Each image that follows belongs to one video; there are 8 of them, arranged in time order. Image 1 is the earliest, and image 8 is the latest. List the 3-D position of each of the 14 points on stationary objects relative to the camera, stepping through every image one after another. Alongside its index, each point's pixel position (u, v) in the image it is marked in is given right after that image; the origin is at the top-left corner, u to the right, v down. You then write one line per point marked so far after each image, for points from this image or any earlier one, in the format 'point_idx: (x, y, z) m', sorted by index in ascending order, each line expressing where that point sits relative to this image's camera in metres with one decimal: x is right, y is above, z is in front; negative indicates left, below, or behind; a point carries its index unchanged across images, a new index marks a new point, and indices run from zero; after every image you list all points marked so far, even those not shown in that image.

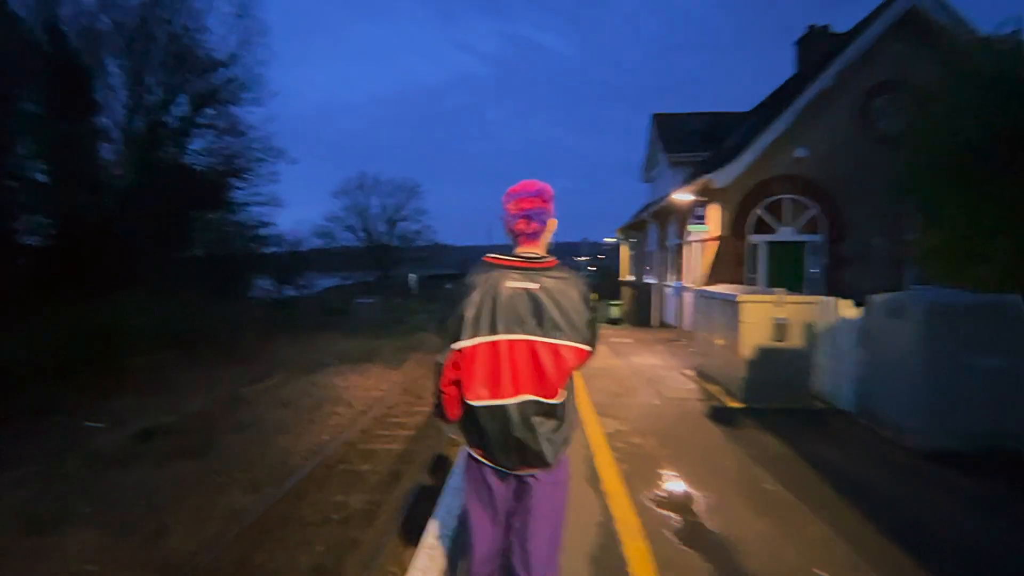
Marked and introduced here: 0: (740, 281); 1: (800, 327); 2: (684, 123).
0: (+3.9, +0.1, +11.1) m
1: (+2.7, -0.4, +6.1) m
2: (+4.6, +4.3, +17.0) m
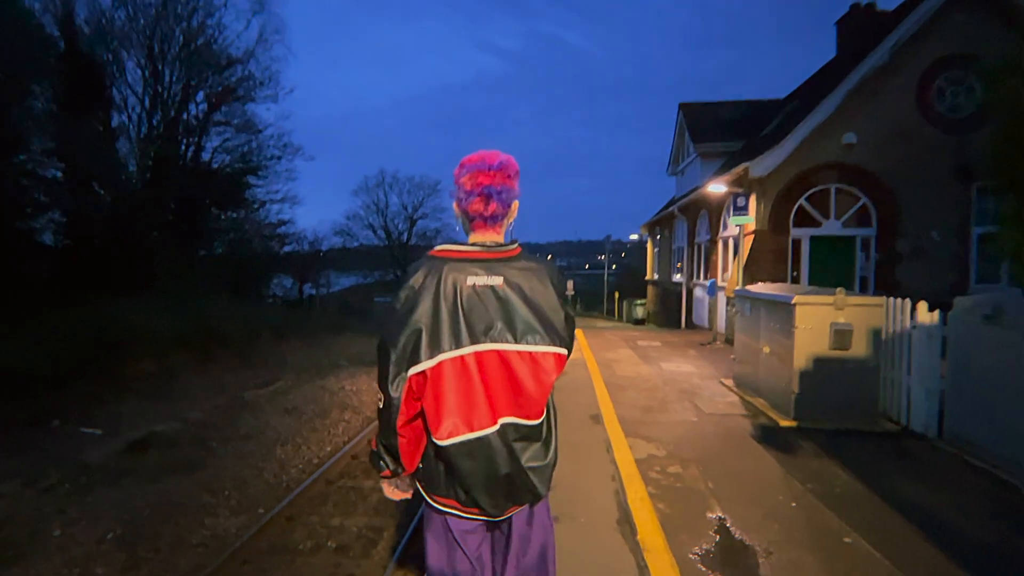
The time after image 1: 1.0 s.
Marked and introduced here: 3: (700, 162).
0: (+4.2, +0.1, +10.1) m
1: (+2.9, -0.4, +5.2) m
2: (+5.1, +4.4, +16.0) m
3: (+4.3, +2.9, +14.9) m
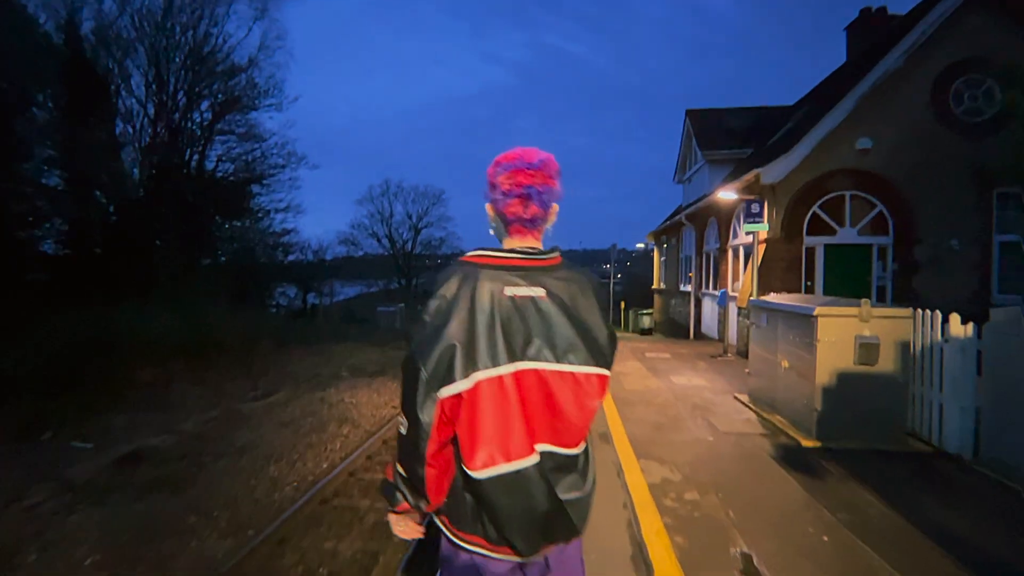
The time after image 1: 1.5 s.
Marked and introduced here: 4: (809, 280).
0: (+4.3, 0.0, +9.8) m
1: (+2.9, -0.4, +4.9) m
2: (+5.2, +4.1, +15.8) m
3: (+4.4, +2.7, +14.6) m
4: (+4.6, +0.1, +9.9) m
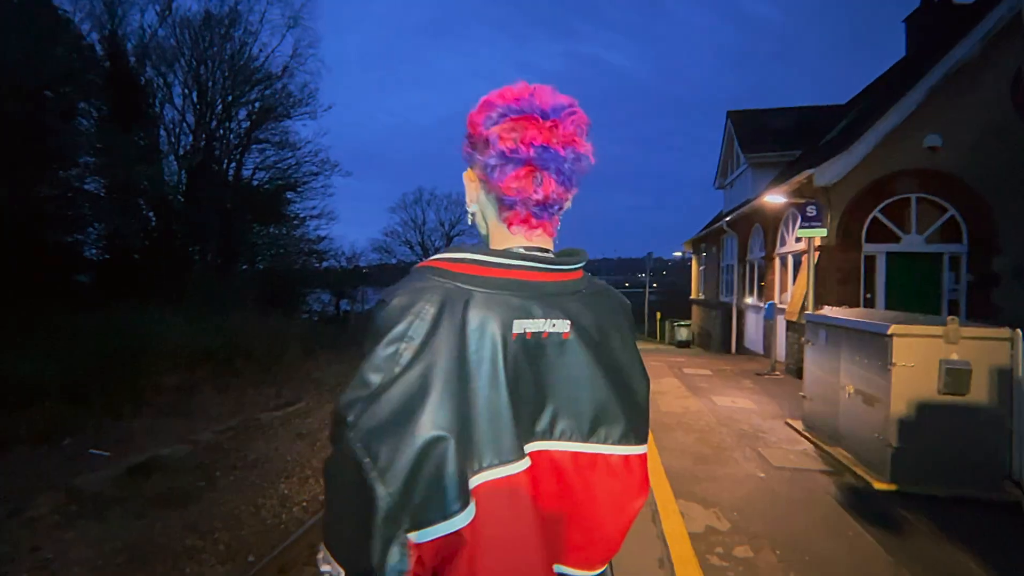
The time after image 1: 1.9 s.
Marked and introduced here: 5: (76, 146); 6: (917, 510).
0: (+4.7, -0.2, +8.9) m
1: (+3.0, -0.5, +4.1) m
2: (+5.9, +3.9, +14.9) m
3: (+5.1, +2.5, +13.7) m
4: (+5.0, 0.0, +9.0) m
5: (-7.0, +2.3, +10.3) m
6: (+2.4, -1.3, +3.8) m
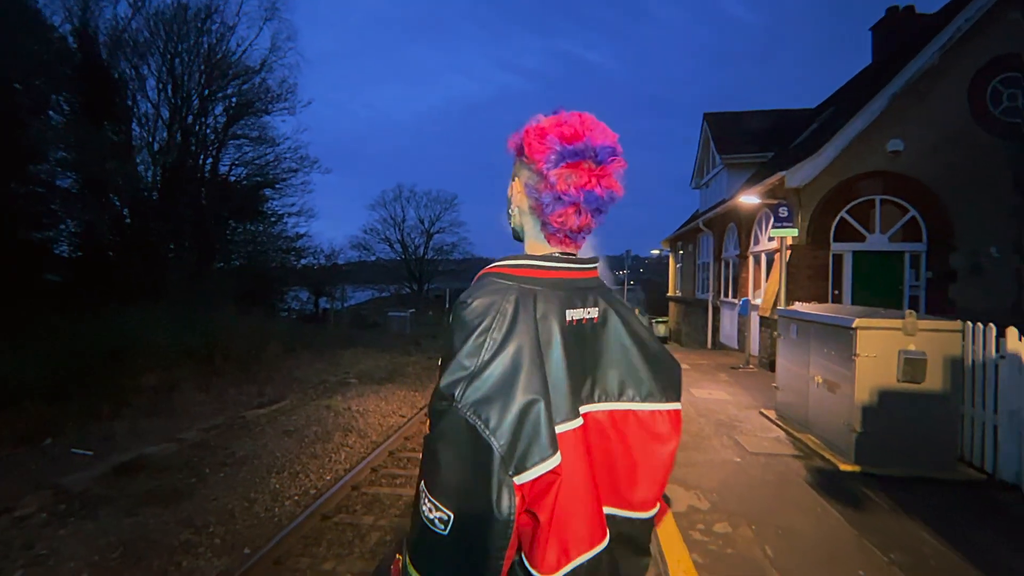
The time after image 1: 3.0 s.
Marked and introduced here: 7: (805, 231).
0: (+4.5, -0.1, +9.4) m
1: (+3.0, -0.5, +4.5) m
2: (+5.5, +3.9, +15.3) m
3: (+4.7, +2.5, +14.2) m
4: (+4.8, 0.0, +9.5) m
5: (-7.3, +2.3, +10.3) m
6: (+2.4, -1.3, +4.1) m
7: (+4.3, +0.8, +9.4) m
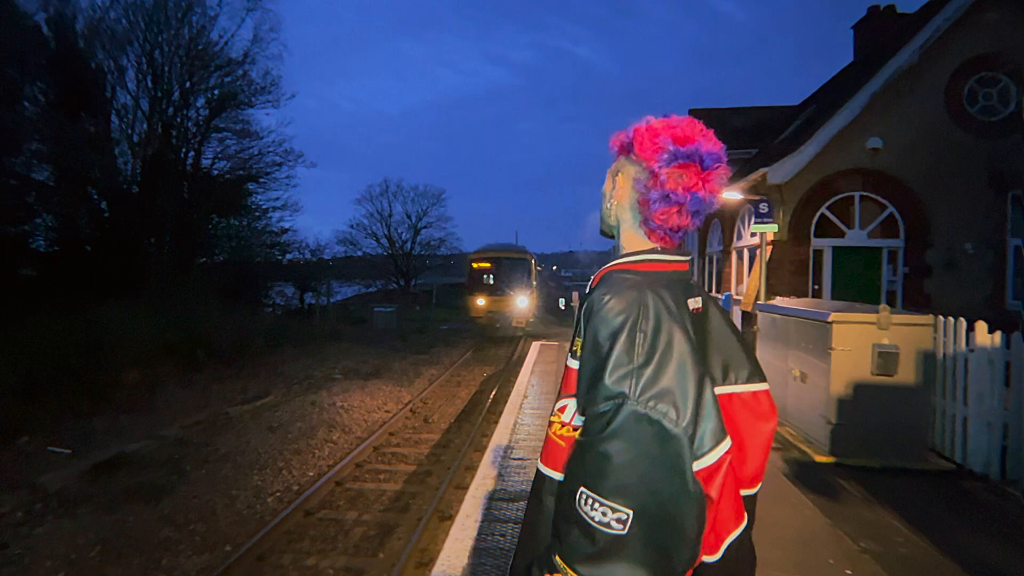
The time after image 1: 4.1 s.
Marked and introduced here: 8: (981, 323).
0: (+4.2, -0.1, +9.5) m
1: (+2.8, -0.5, +4.6) m
2: (+5.2, +4.1, +15.4) m
3: (+4.4, +2.6, +14.3) m
4: (+4.6, +0.1, +9.6) m
5: (-7.5, +2.4, +10.2) m
6: (+2.2, -1.3, +4.2) m
7: (+4.0, +0.9, +9.5) m
8: (+3.2, -0.2, +4.4) m
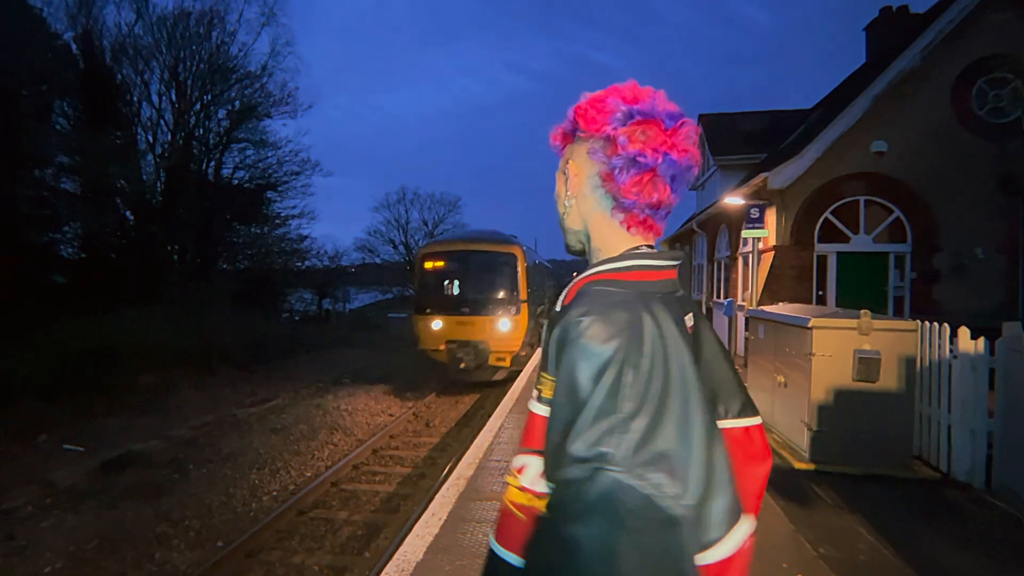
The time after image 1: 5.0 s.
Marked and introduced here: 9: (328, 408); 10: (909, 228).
0: (+4.2, -0.2, +9.3) m
1: (+2.7, -0.5, +4.5) m
2: (+5.4, +3.9, +15.3) m
3: (+4.6, +2.5, +14.2) m
4: (+4.6, 0.0, +9.5) m
5: (-7.5, +2.3, +10.5) m
6: (+2.1, -1.3, +4.2) m
7: (+4.0, +0.8, +9.4) m
8: (+3.0, -0.3, +4.3) m
9: (-3.1, -2.1, +11.0) m
10: (+5.7, +0.9, +9.2) m
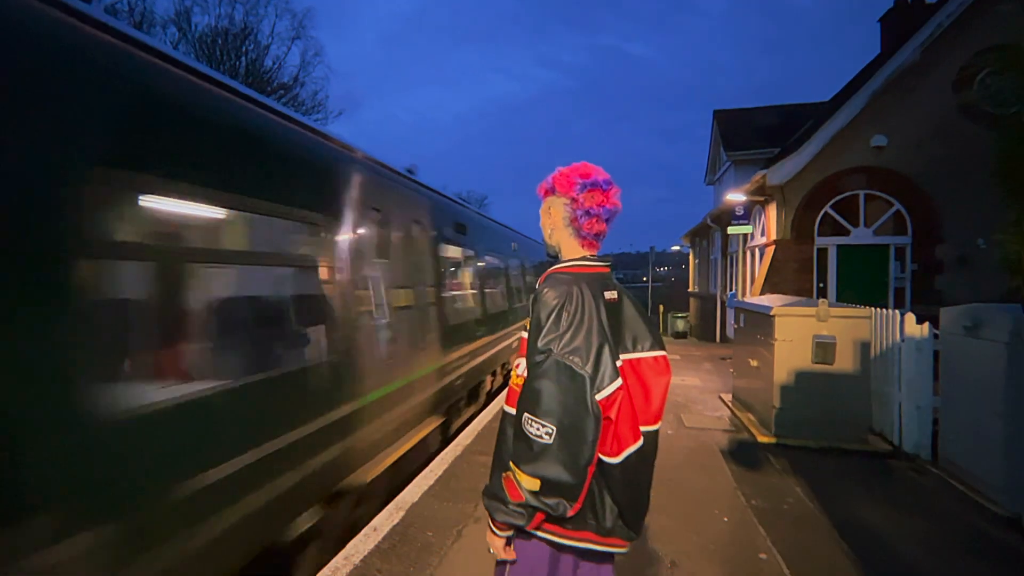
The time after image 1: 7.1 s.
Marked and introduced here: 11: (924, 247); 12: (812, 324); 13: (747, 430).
0: (+4.4, 0.0, +9.7) m
1: (+2.6, -0.4, +4.9) m
2: (+5.8, +4.1, +15.6) m
3: (+5.0, +2.7, +14.5) m
4: (+4.8, +0.1, +9.8) m
5: (-7.2, +2.3, +11.5) m
6: (+2.0, -1.2, +4.7) m
7: (+4.2, +0.9, +9.8) m
8: (+3.0, -0.2, +4.8) m
9: (-2.8, -2.0, +11.8) m
10: (+5.8, +1.0, +9.5) m
11: (+6.0, +0.6, +9.4) m
12: (+2.3, -0.3, +5.0) m
13: (+2.0, -1.2, +5.4) m
